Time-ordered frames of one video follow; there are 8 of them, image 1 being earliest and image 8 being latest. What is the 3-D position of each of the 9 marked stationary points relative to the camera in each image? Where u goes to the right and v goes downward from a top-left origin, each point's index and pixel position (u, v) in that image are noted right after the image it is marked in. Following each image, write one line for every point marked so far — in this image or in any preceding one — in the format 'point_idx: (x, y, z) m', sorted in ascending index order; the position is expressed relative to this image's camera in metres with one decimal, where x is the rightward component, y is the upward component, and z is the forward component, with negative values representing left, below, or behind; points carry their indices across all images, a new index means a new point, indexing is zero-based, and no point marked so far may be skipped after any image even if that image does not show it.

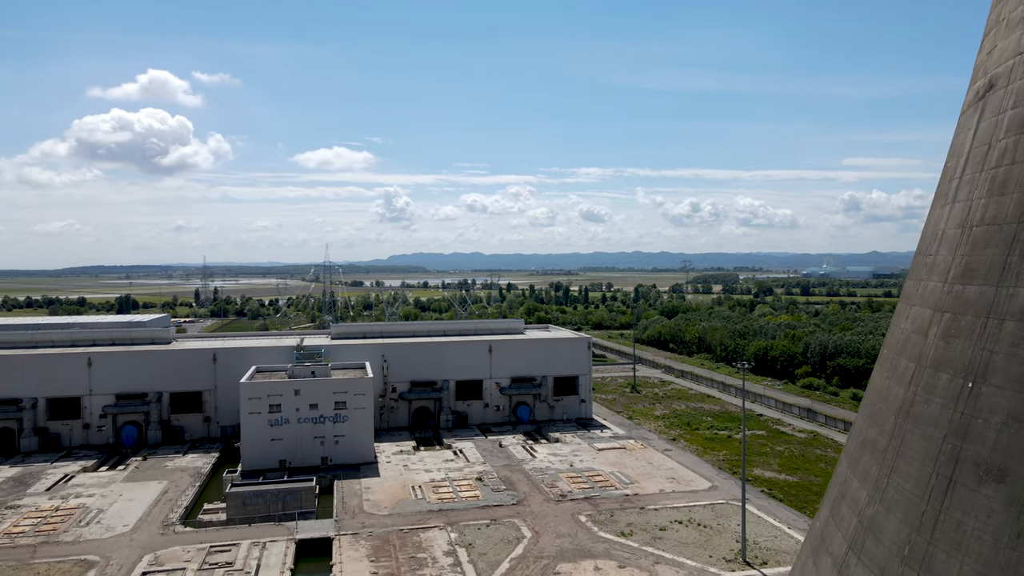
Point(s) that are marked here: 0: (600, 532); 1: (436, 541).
0: (+1.6, -4.5, +13.3) m
1: (-1.4, -4.6, +13.0) m
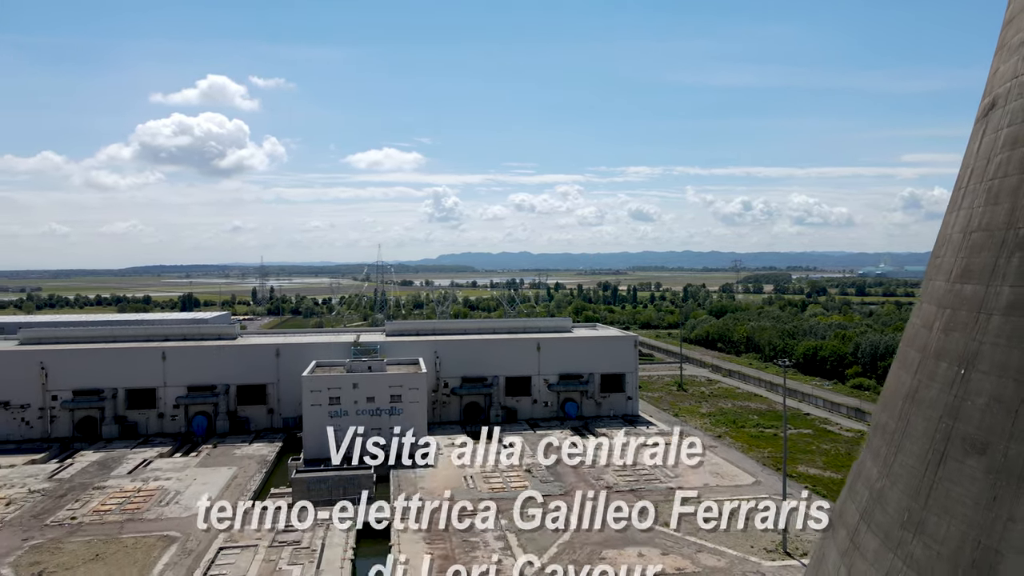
0: (+2.5, -4.5, +13.8) m
1: (-0.5, -4.6, +13.8) m
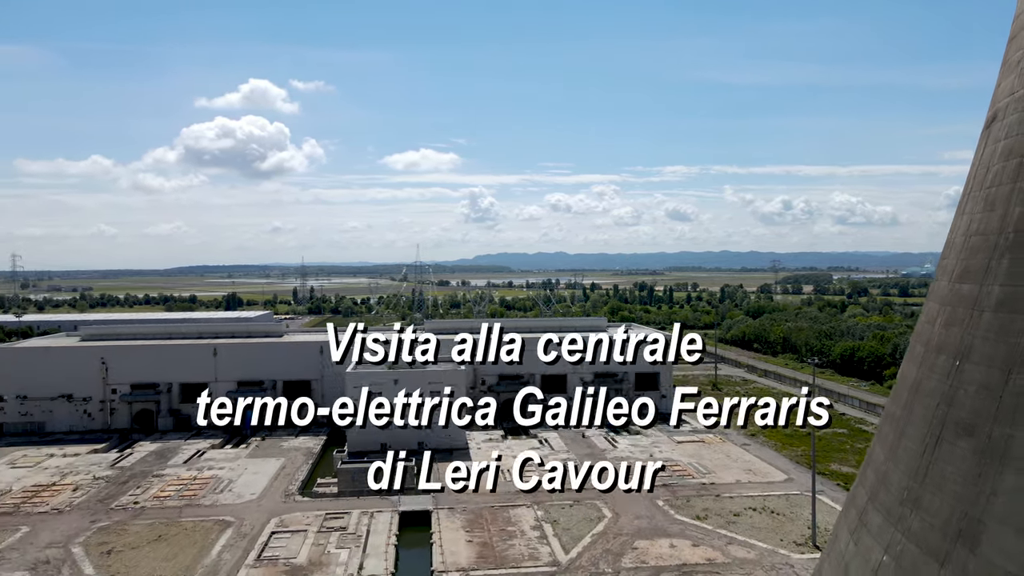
0: (+3.2, -4.5, +14.2) m
1: (+0.2, -4.5, +14.3) m
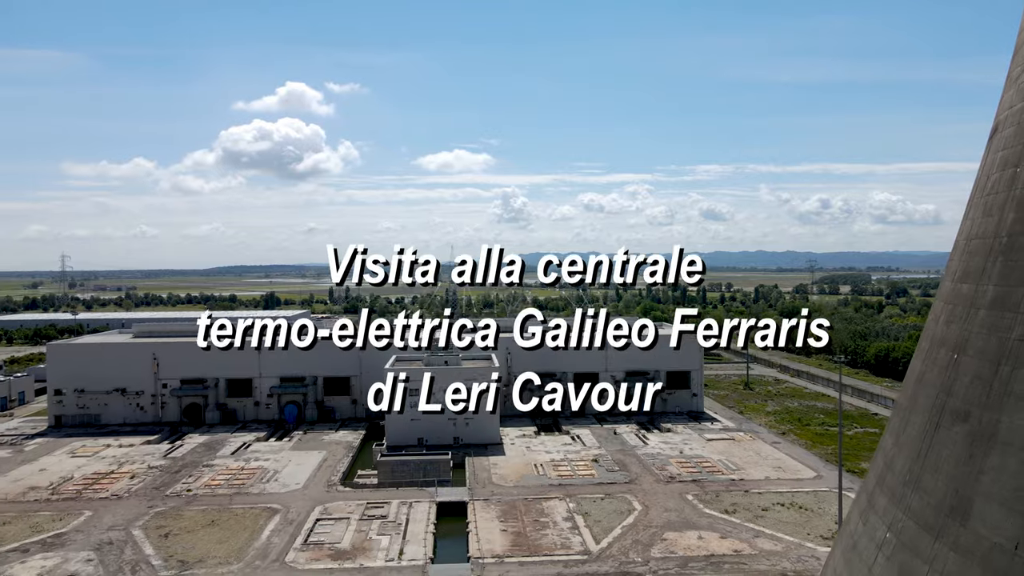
0: (+3.9, -4.5, +14.6) m
1: (+0.9, -4.5, +14.8) m
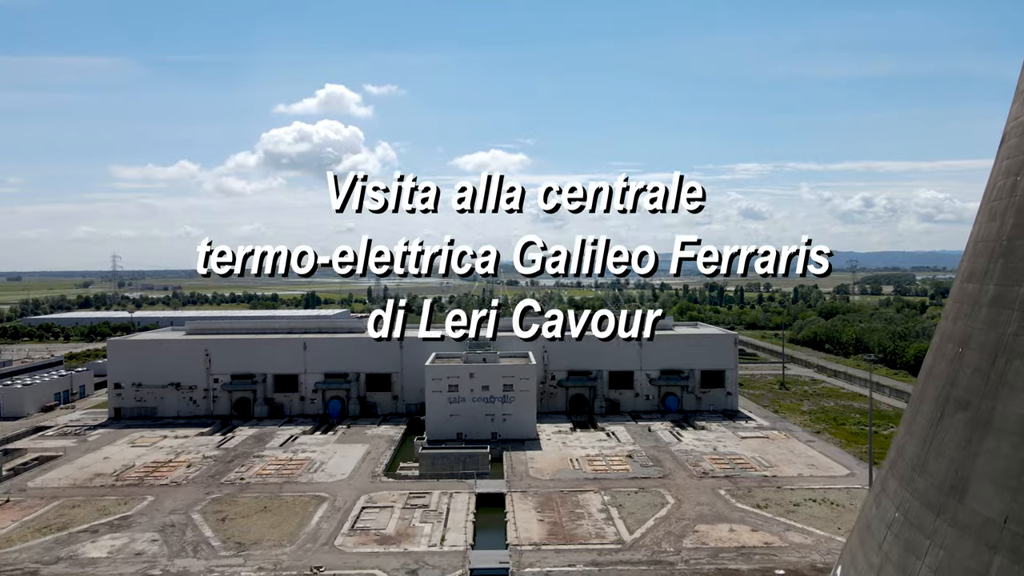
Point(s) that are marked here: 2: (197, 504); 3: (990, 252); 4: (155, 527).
0: (+4.7, -4.5, +15.0) m
1: (+1.7, -4.5, +15.4) m
2: (-6.8, -4.6, +15.5) m
3: (+3.6, +0.3, +5.4) m
4: (-7.0, -4.7, +14.1) m
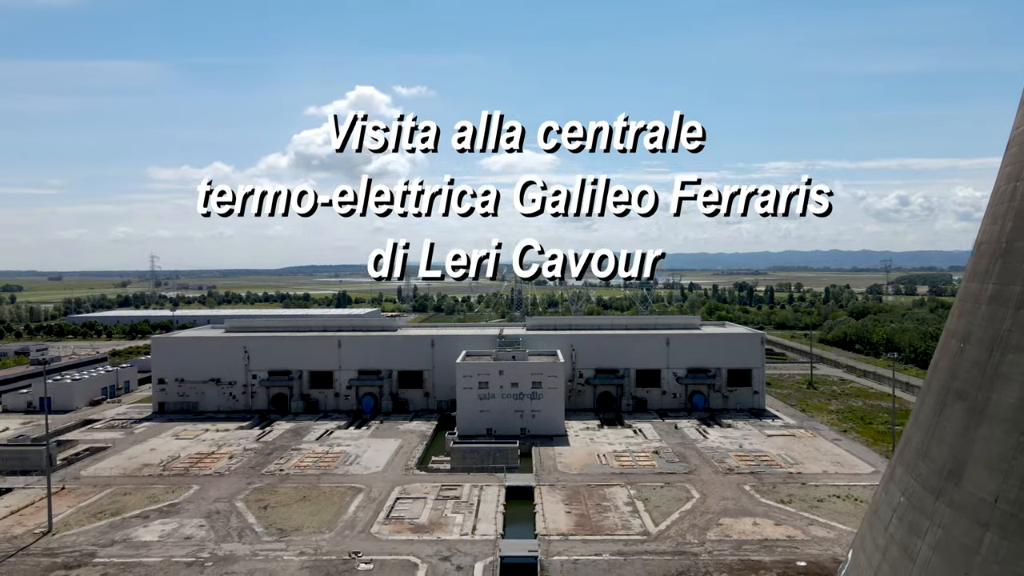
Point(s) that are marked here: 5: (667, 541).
0: (+5.3, -4.4, +15.3) m
1: (+2.3, -4.5, +15.8) m
2: (-6.1, -4.6, +16.3) m
3: (+3.8, +0.3, +5.8) m
4: (-6.4, -4.7, +14.9) m
5: (+2.8, -4.6, +13.1) m
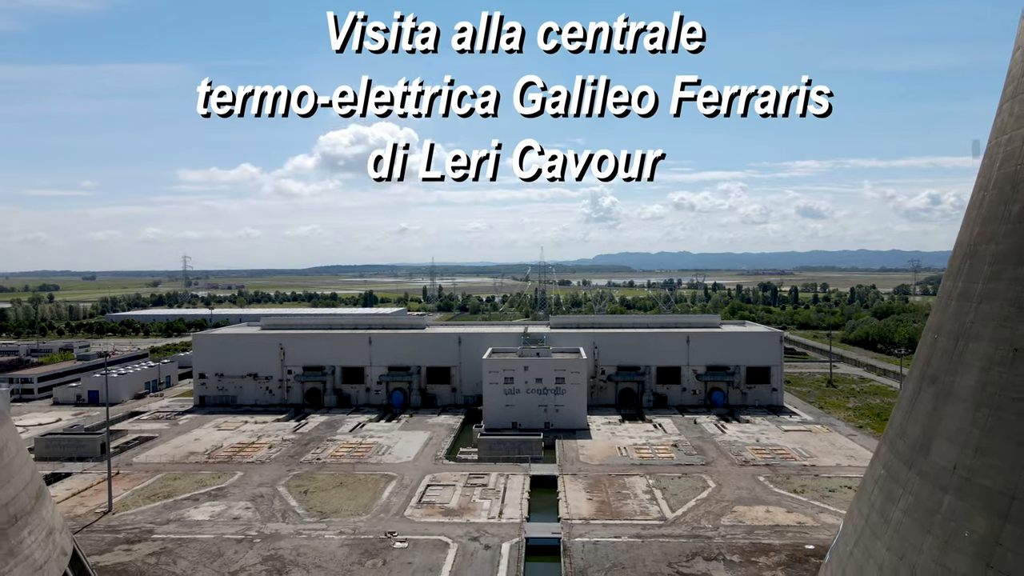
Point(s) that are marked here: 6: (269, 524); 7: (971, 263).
0: (+5.8, -4.4, +16.0) m
1: (+2.9, -4.5, +16.6) m
2: (-5.6, -4.6, +17.3) m
3: (+4.1, +0.3, +6.5) m
4: (-5.9, -4.6, +16.0) m
5: (+3.3, -4.6, +13.9) m
6: (-4.8, -4.7, +14.3) m
7: (+4.0, +0.2, +6.3) m
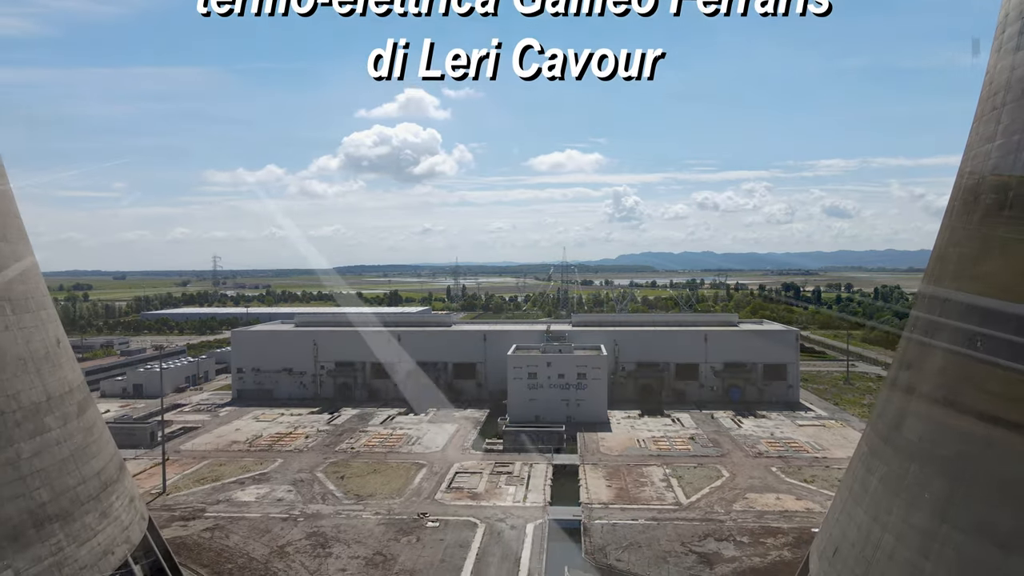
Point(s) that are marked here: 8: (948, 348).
0: (+6.4, -4.4, +16.8) m
1: (+3.5, -4.5, +17.4) m
2: (-5.0, -4.6, +18.5) m
3: (+4.3, +0.3, +7.4) m
4: (-5.3, -4.6, +17.1) m
5: (+3.8, -4.5, +14.7) m
6: (-4.3, -4.6, +15.4) m
7: (+4.2, +0.2, +7.1) m
8: (+3.9, -0.5, +6.4) m
